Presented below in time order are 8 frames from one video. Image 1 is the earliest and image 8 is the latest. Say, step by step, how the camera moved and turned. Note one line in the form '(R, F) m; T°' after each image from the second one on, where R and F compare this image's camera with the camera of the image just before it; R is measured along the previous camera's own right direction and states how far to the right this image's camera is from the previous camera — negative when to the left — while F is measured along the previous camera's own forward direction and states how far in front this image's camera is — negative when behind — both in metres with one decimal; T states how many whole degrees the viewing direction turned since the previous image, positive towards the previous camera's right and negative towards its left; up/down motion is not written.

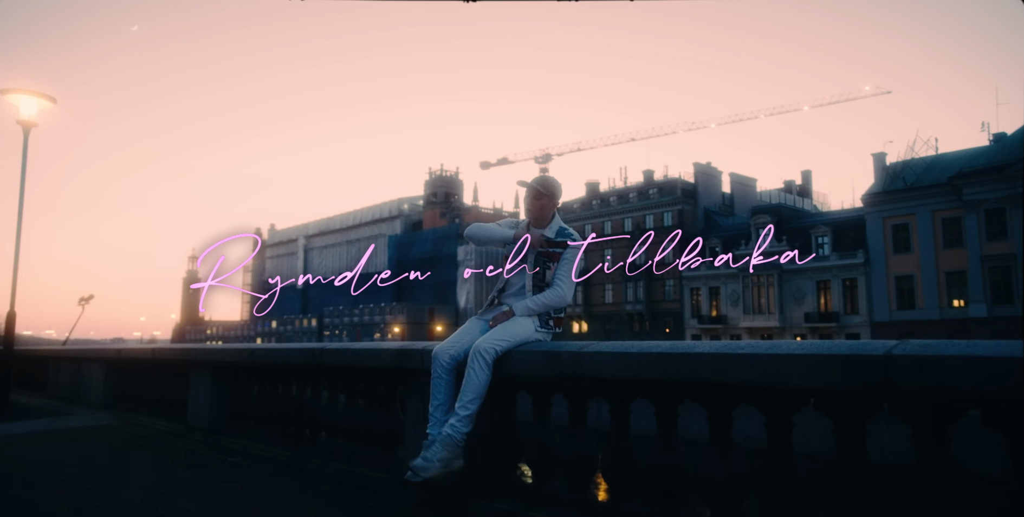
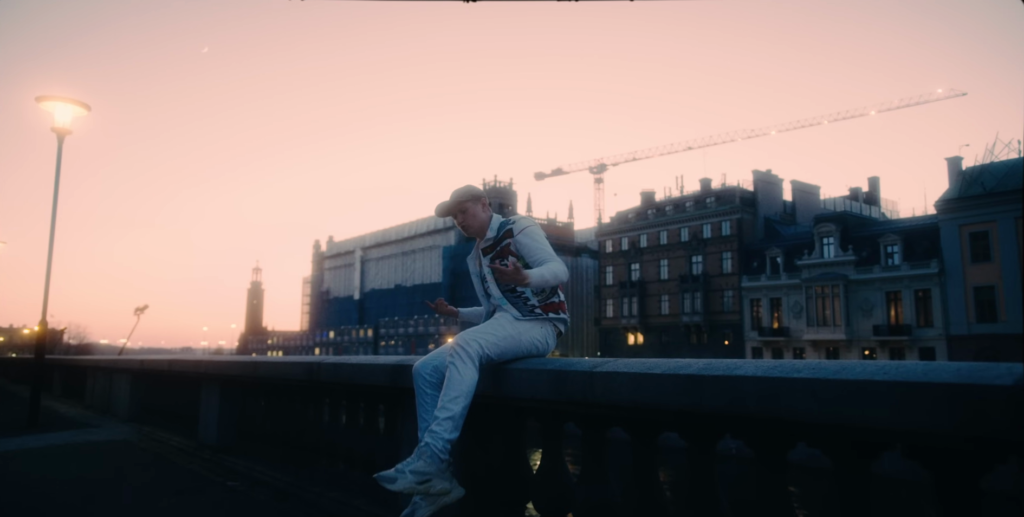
(+0.2, +0.6) m; -5°
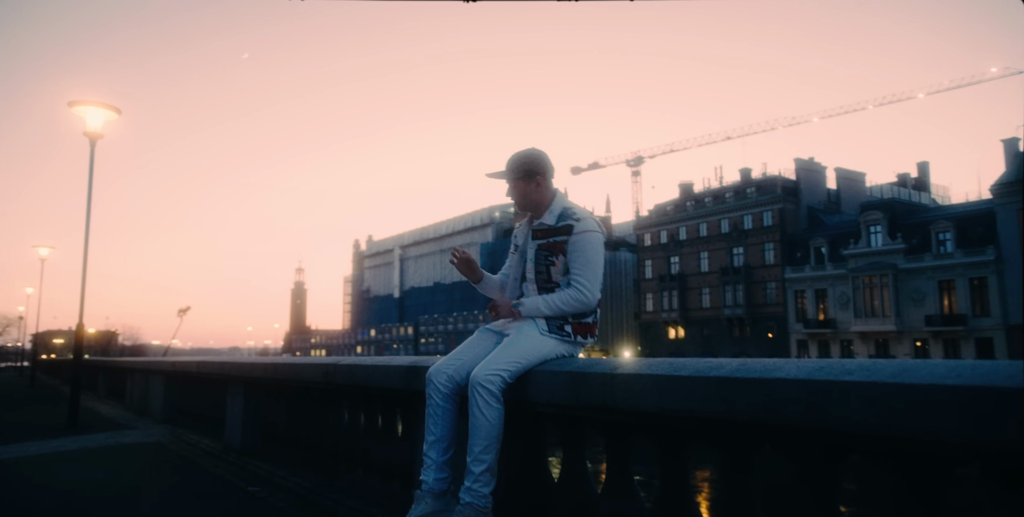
(+0.1, +0.2) m; -3°
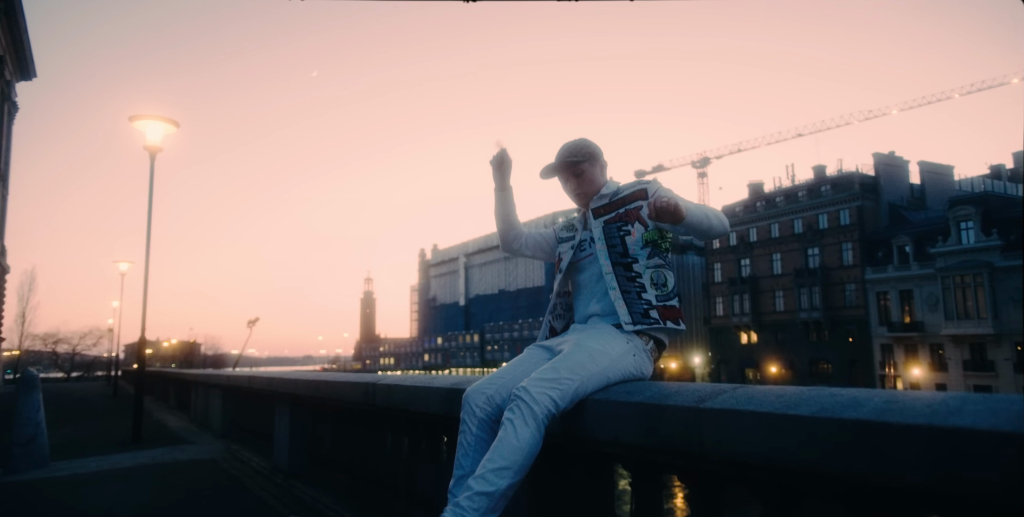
(0.0, +0.5) m; -5°
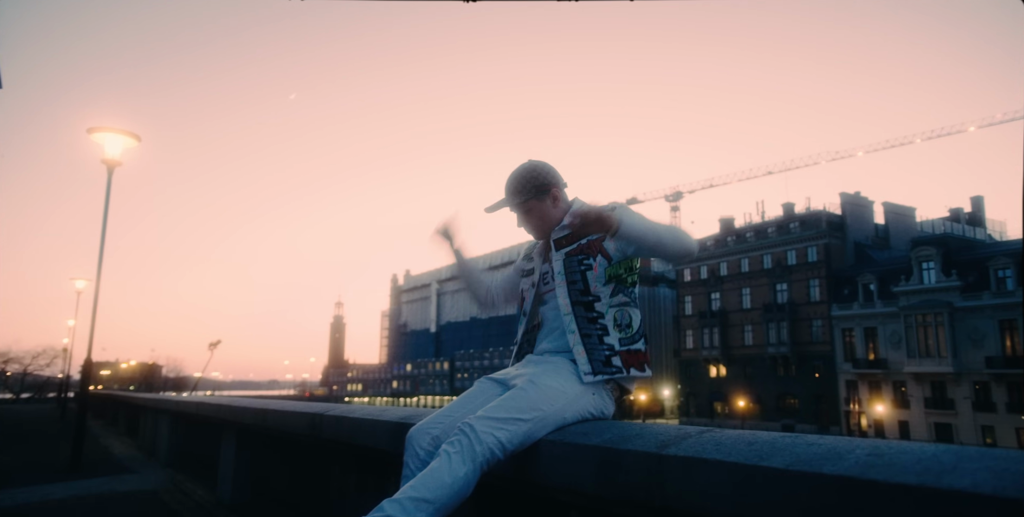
(+0.1, +0.2) m; +2°
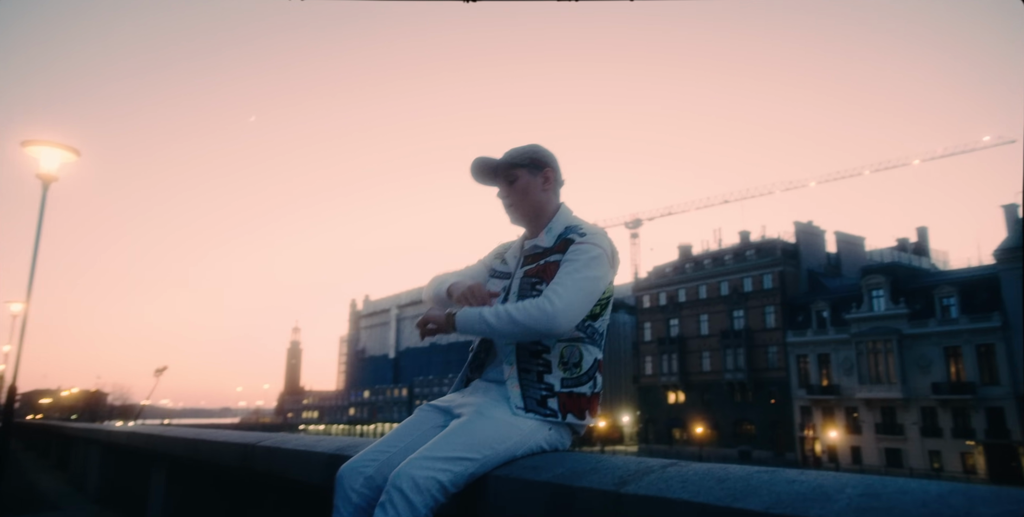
(0.0, +0.2) m; +3°
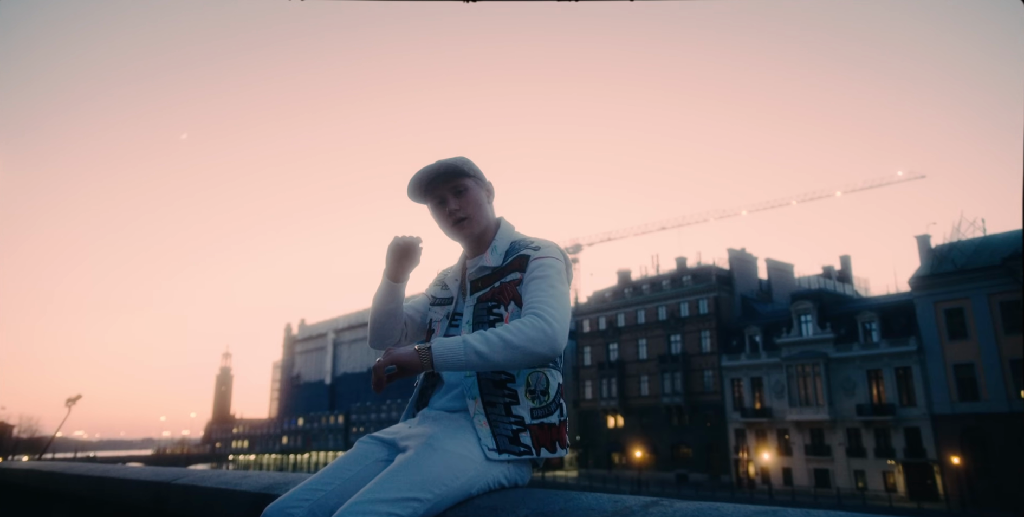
(0.0, +0.2) m; +5°
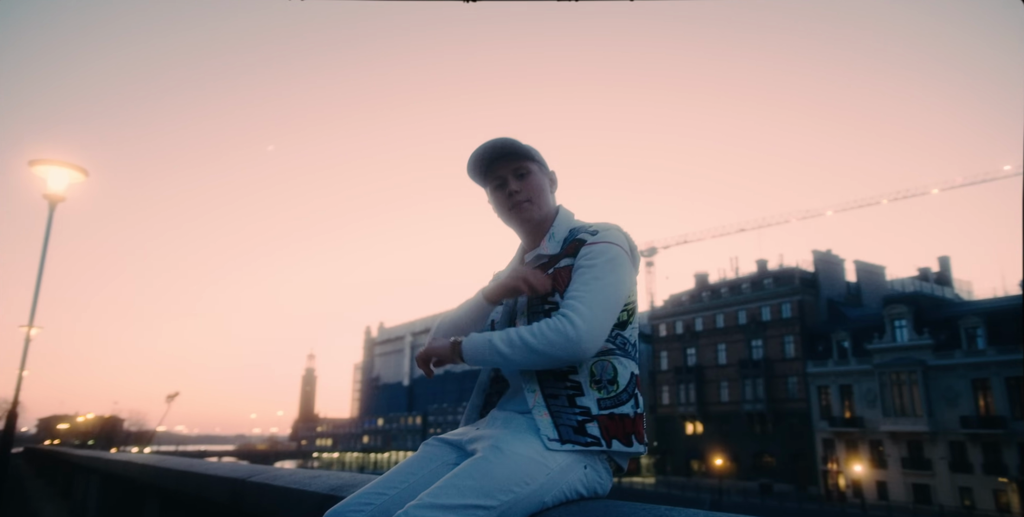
(0.0, +0.1) m; -6°
